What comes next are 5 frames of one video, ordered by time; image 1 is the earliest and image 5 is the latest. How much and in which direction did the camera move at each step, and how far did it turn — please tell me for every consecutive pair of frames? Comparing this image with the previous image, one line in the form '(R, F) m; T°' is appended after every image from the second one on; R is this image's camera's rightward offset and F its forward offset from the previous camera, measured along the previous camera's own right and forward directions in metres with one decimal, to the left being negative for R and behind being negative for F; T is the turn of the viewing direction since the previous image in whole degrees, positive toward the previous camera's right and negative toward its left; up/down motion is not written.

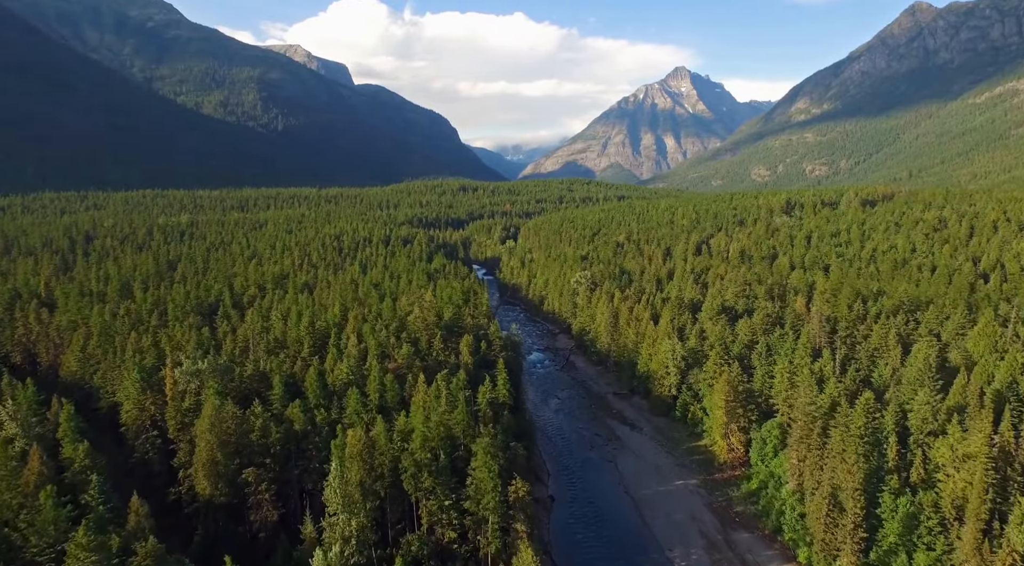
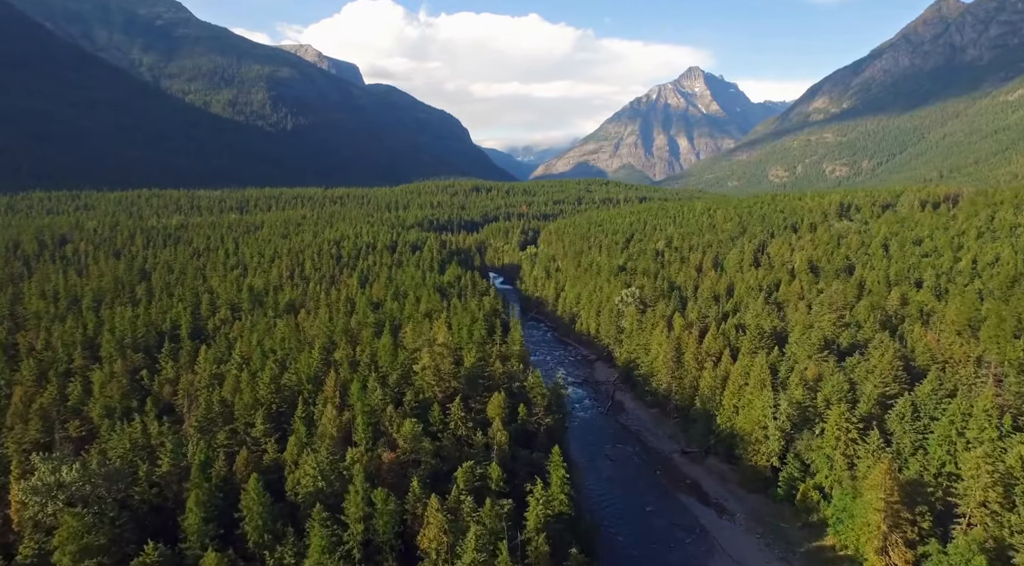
(-3.2, +23.8) m; -1°
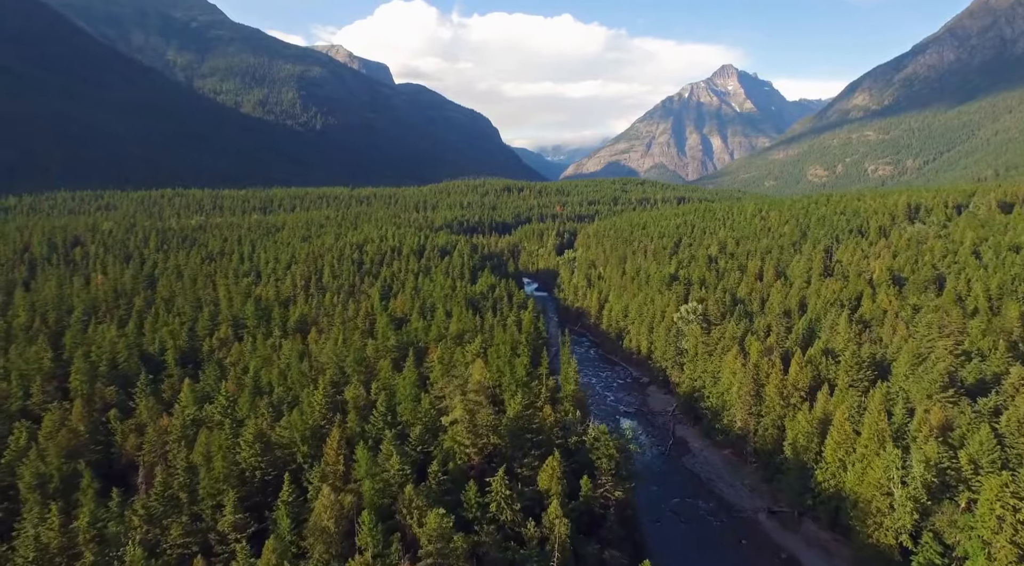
(-1.9, +14.1) m; -2°
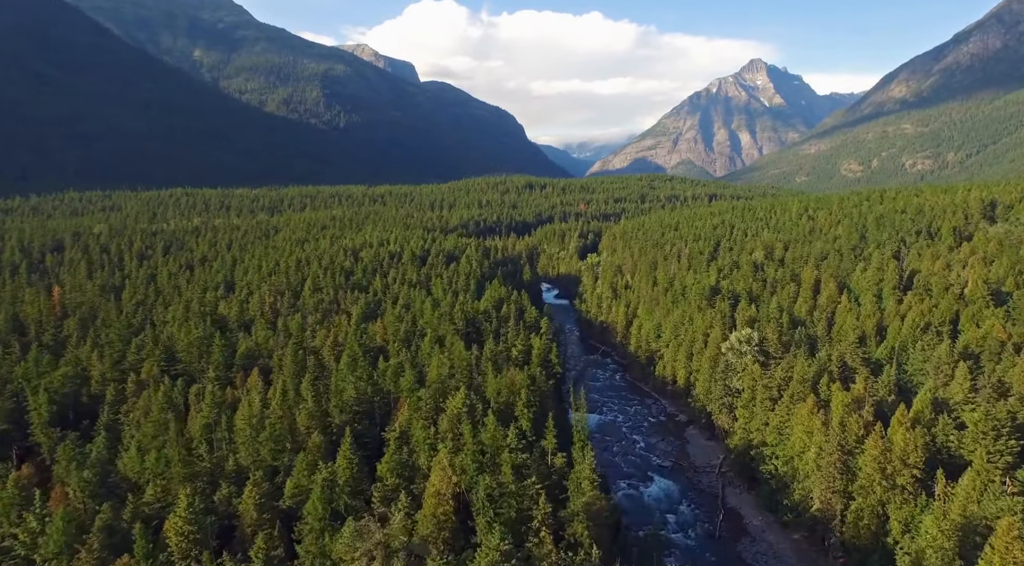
(+2.2, +19.6) m; -2°
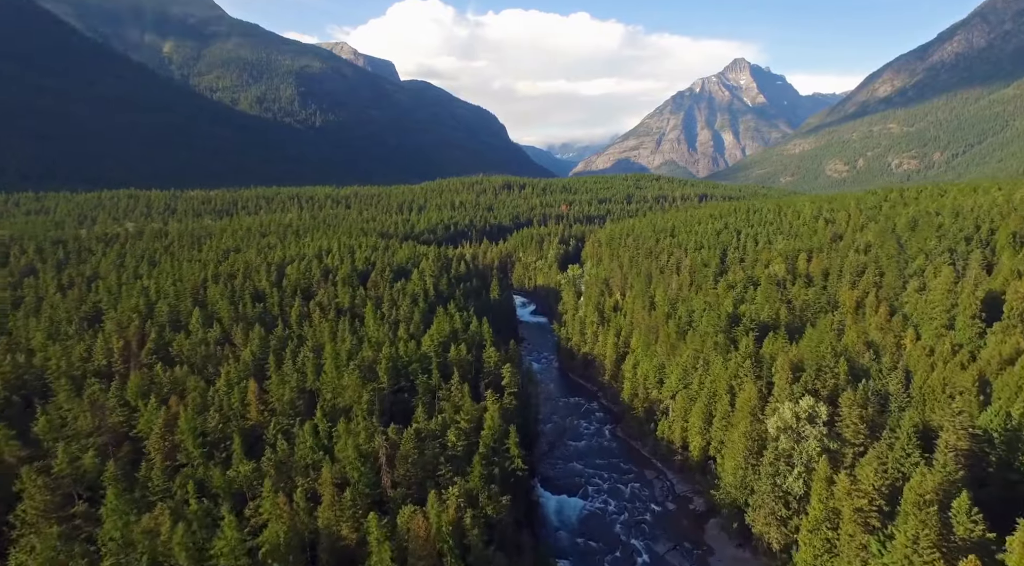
(+3.4, +27.2) m; +1°
